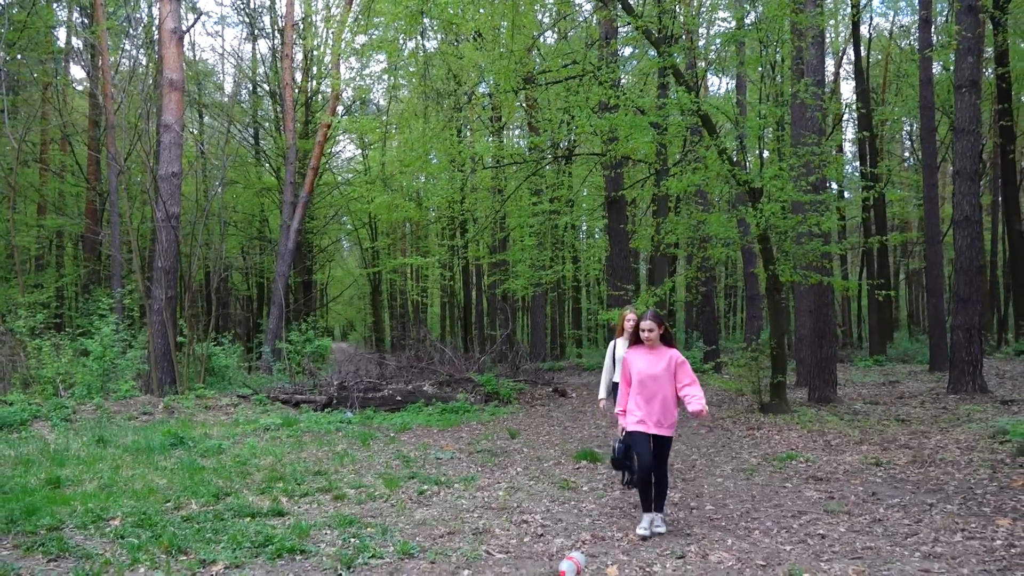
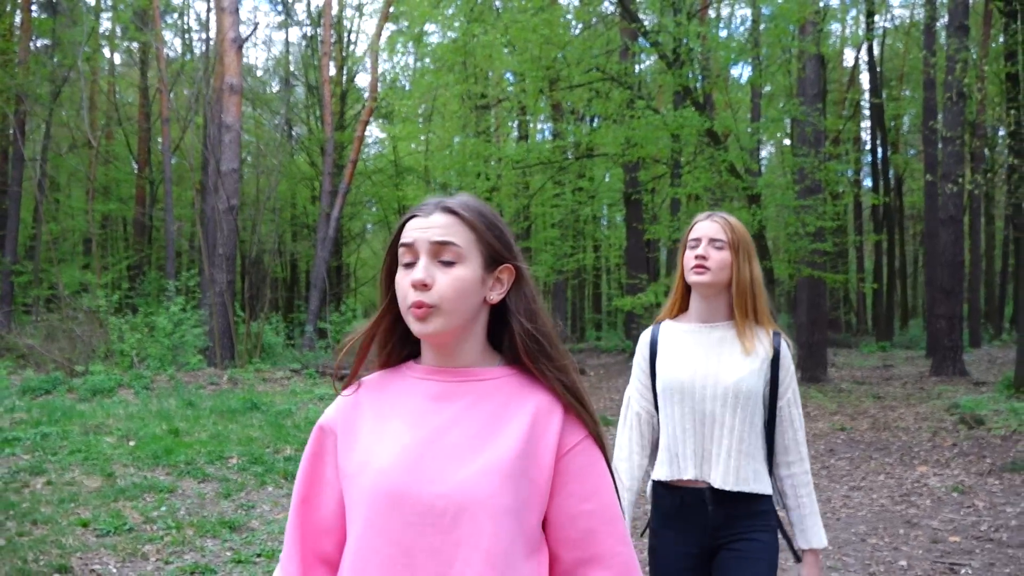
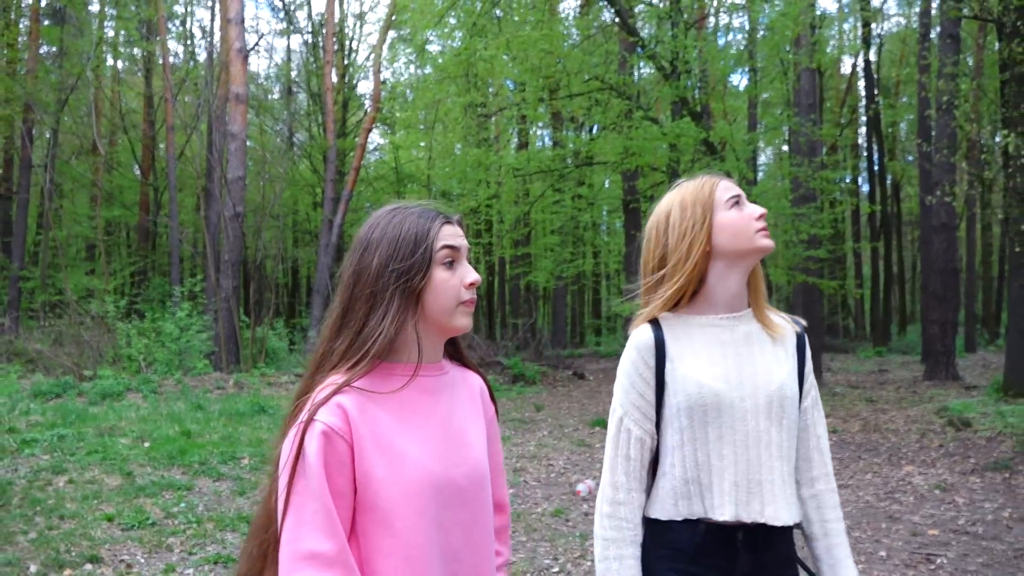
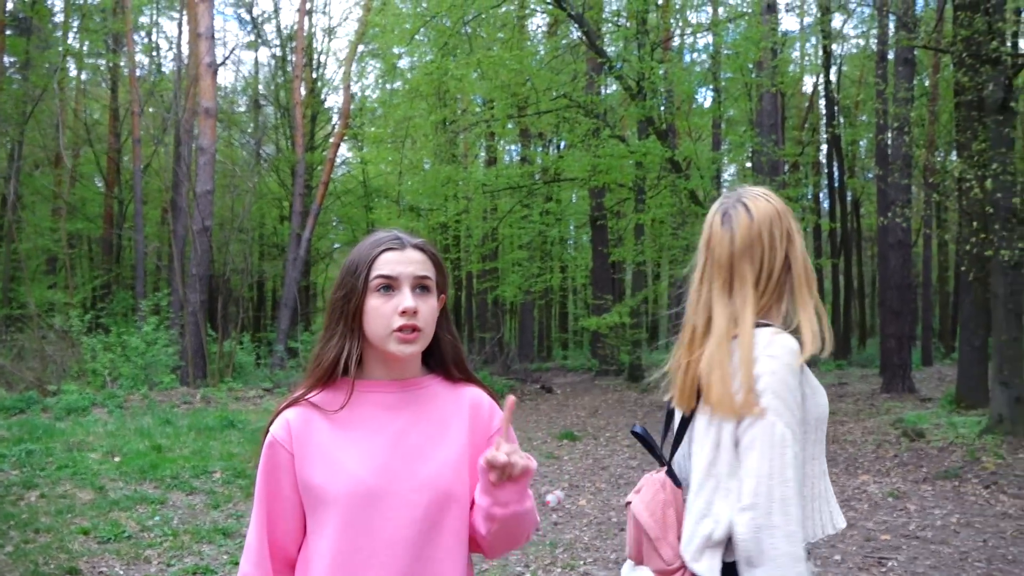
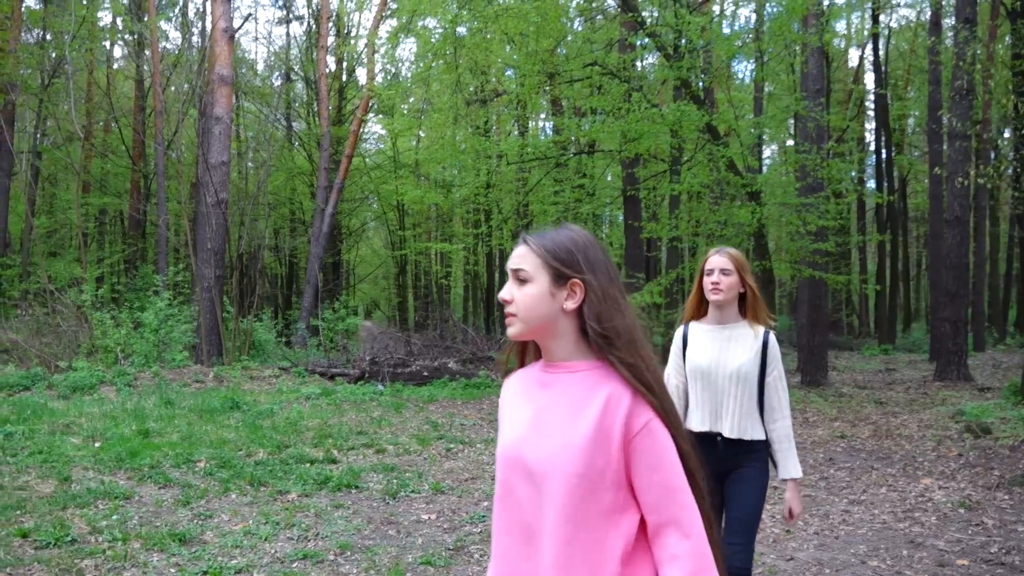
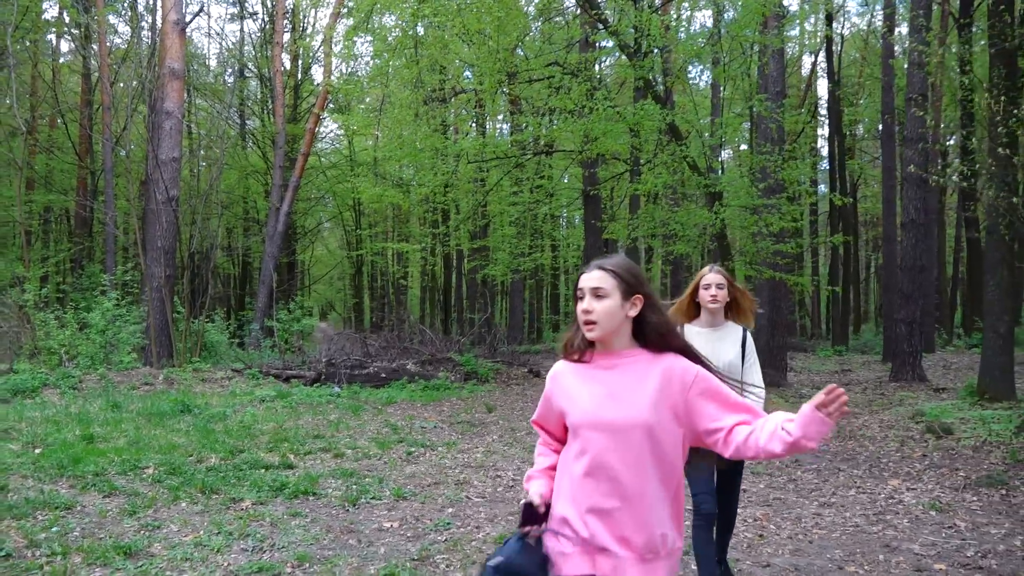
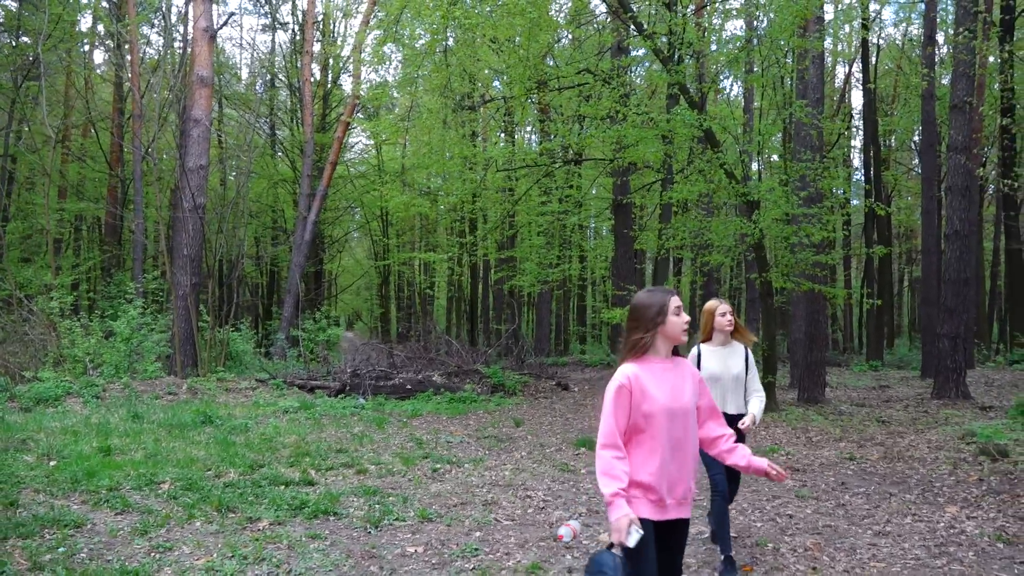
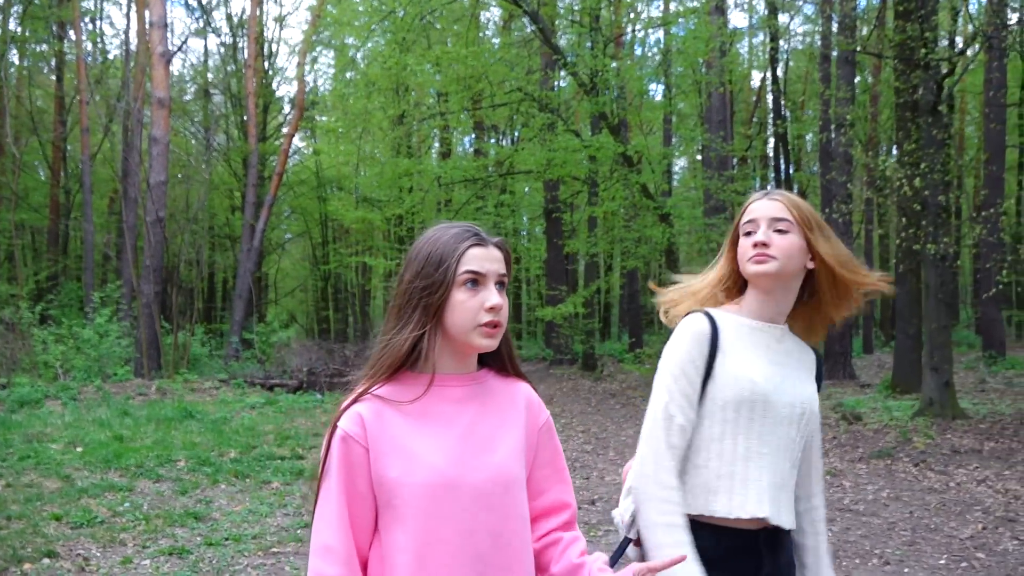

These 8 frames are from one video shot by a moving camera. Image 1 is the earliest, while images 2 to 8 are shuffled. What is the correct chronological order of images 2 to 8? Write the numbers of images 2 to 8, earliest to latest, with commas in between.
7, 6, 5, 2, 3, 4, 8
